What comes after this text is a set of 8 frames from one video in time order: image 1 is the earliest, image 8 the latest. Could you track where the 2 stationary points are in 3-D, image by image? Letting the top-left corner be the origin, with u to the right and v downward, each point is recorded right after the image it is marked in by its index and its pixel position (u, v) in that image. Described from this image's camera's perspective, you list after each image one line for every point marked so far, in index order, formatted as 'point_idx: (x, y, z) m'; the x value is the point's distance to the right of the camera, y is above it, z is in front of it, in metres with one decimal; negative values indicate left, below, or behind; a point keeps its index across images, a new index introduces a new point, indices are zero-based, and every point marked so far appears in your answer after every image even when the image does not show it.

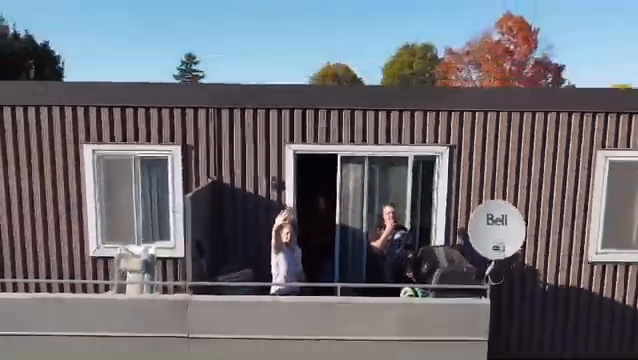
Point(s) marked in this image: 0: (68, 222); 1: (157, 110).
0: (-2.4, -0.4, +5.4) m
1: (-1.6, +0.7, +5.2) m
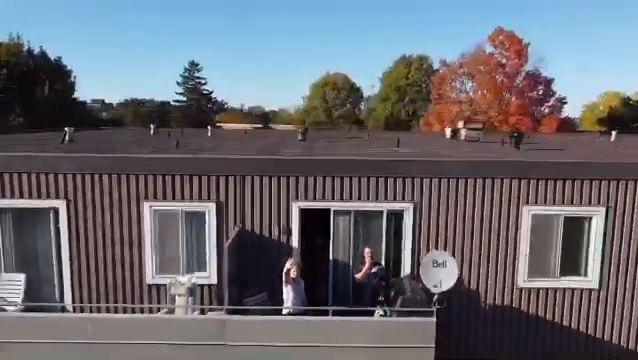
0: (-2.5, -1.0, +7.3) m
1: (-1.6, +0.1, +7.1) m
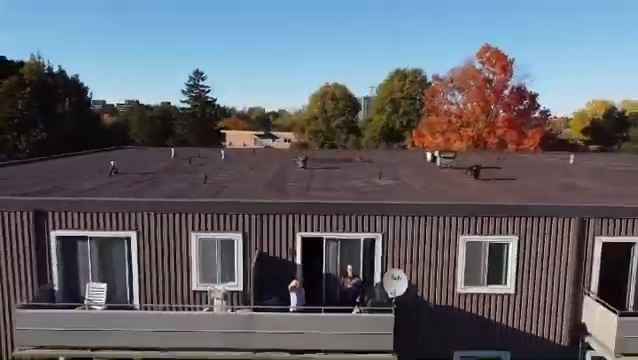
0: (-2.5, -1.6, +10.2) m
1: (-1.6, -0.6, +10.0) m
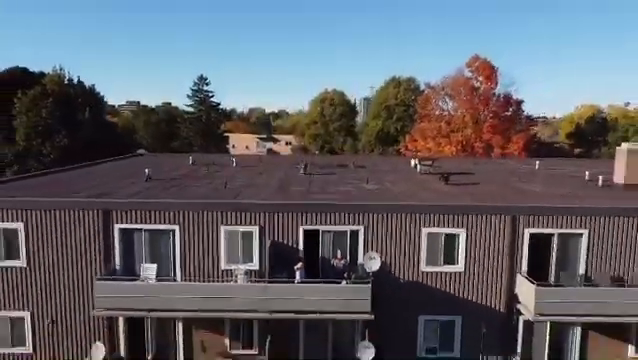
0: (-2.6, -1.8, +13.5) m
1: (-1.7, -0.8, +13.3) m
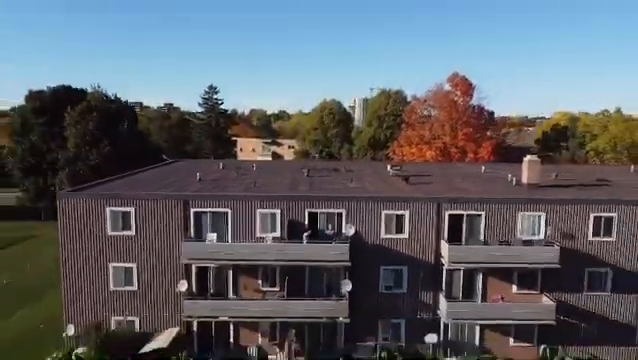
0: (-2.6, -1.8, +21.6) m
1: (-1.8, -0.8, +21.4) m
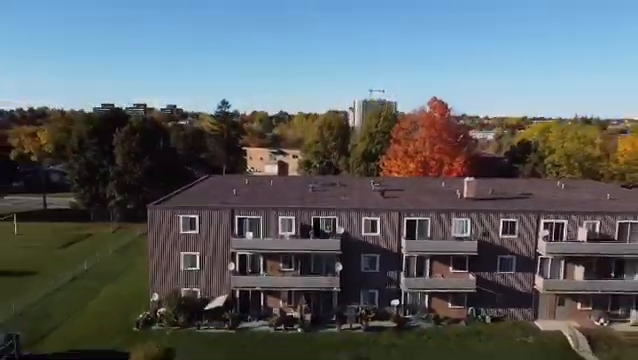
0: (-2.5, -2.8, +32.5) m
1: (-1.7, -1.8, +32.3) m
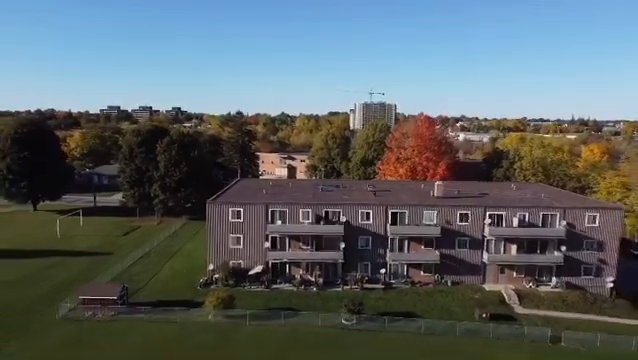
0: (-1.8, -3.1, +45.5) m
1: (-0.9, -2.1, +45.3) m
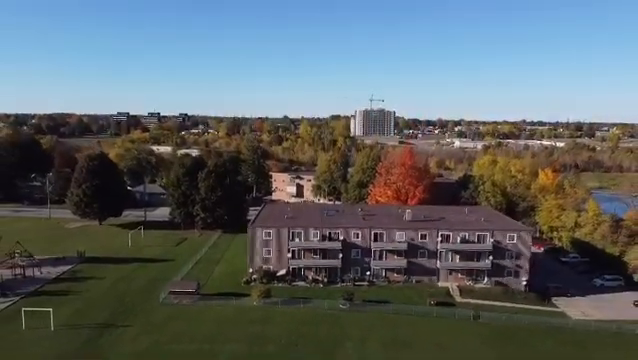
0: (-1.1, -6.8, +66.3) m
1: (-0.2, -5.8, +66.1) m
